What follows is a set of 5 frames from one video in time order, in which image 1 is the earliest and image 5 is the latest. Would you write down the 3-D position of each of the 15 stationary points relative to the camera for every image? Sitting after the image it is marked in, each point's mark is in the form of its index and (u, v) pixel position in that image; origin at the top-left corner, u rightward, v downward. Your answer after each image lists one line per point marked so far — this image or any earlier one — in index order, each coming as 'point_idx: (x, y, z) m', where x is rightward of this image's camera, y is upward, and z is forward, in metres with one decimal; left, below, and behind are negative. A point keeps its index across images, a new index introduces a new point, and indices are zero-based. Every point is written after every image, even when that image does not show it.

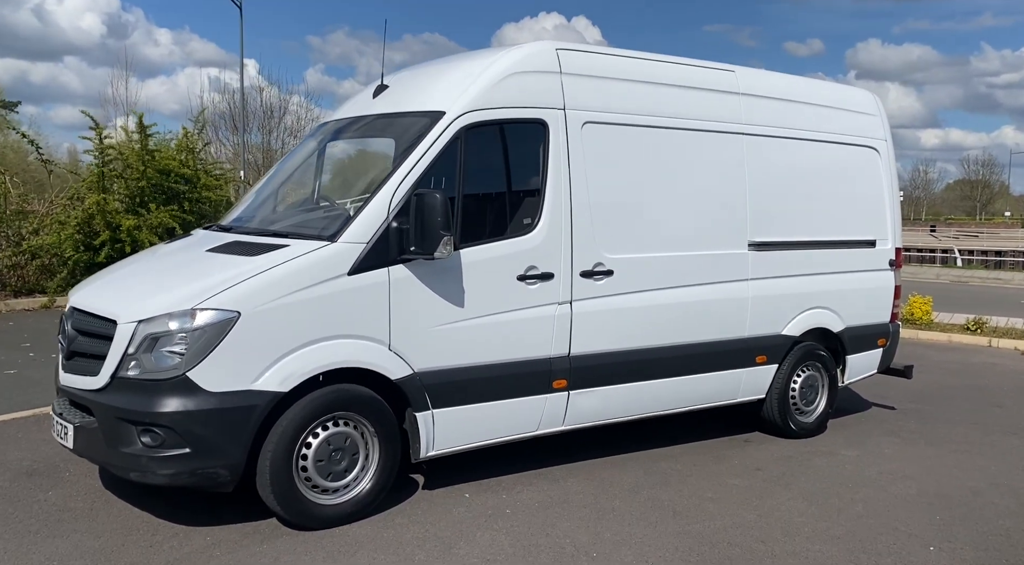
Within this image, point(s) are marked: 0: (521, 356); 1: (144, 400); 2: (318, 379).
0: (+0.1, -0.4, +4.7) m
1: (-1.7, -0.5, +3.7) m
2: (-0.9, -0.5, +4.1) m
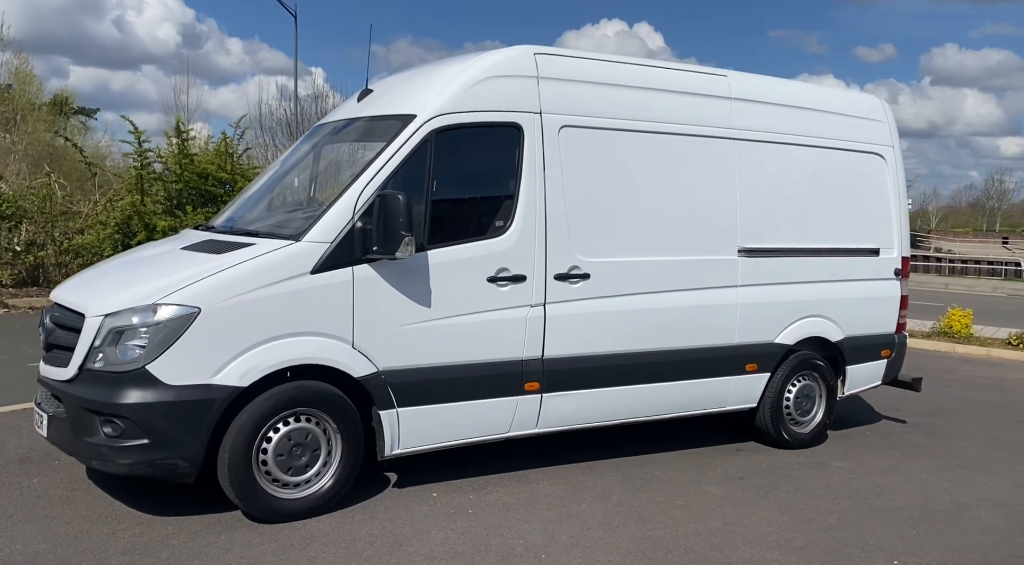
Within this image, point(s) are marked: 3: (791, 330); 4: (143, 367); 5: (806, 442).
0: (-0.1, -0.5, +4.8) m
1: (-1.9, -0.5, +3.8) m
2: (-1.2, -0.5, +4.2) m
3: (+2.1, -0.4, +6.2) m
4: (-1.8, -0.4, +3.8) m
5: (+2.3, -1.3, +6.4) m
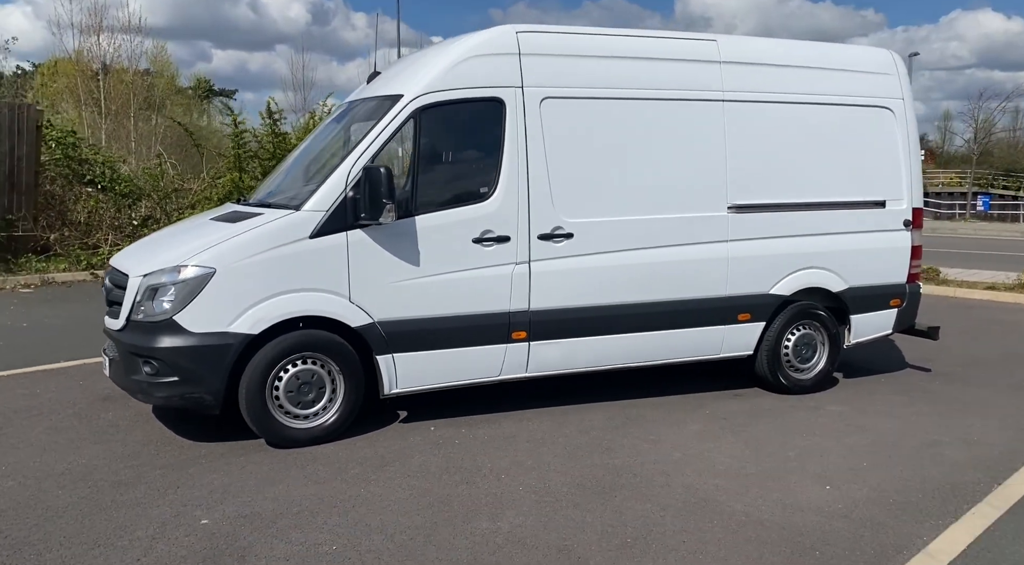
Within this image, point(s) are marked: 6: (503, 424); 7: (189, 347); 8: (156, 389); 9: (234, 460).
0: (-0.2, -0.2, +5.4) m
1: (-2.1, -0.3, +4.7) m
2: (-1.3, -0.3, +4.9) m
3: (+2.2, 0.0, +6.4) m
4: (-2.0, -0.2, +4.6) m
5: (+2.4, -0.9, +6.6) m
6: (-0.1, -1.0, +5.5) m
7: (-1.9, -0.4, +4.6) m
8: (-2.1, -0.6, +4.7) m
9: (-1.6, -1.0, +4.7) m
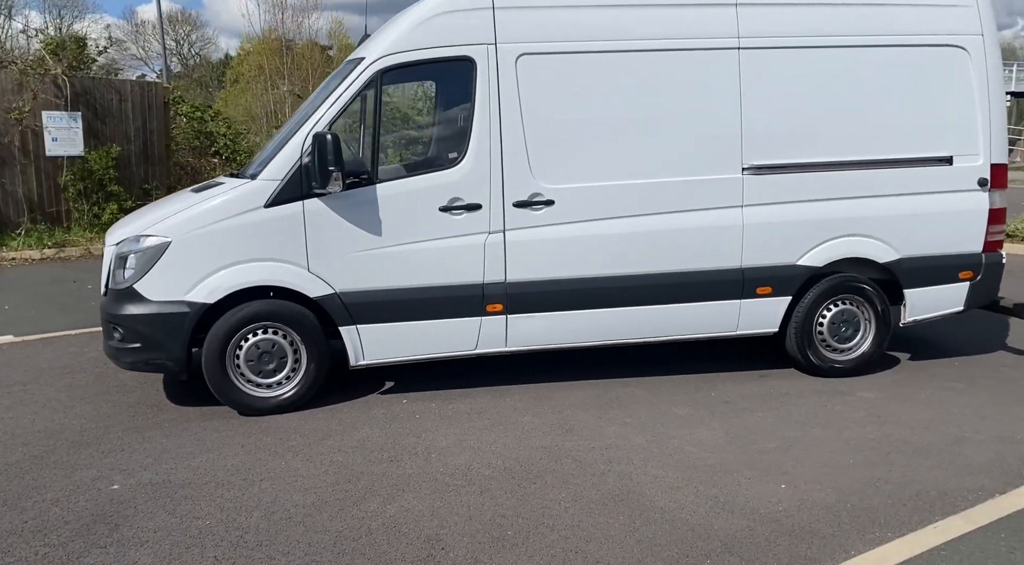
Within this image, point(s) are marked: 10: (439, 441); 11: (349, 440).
0: (-0.4, 0.0, +5.2) m
1: (-2.4, -0.1, +4.9) m
2: (-1.6, -0.1, +5.0) m
3: (+2.2, +0.2, +5.7) m
4: (-2.3, 0.0, +4.8) m
5: (+2.5, -0.6, +5.9) m
6: (-0.2, -0.8, +5.3) m
7: (-2.2, -0.2, +4.8) m
8: (-2.4, -0.4, +4.9) m
9: (-1.9, -0.9, +4.9) m
10: (-0.4, -0.9, +4.5) m
11: (-0.9, -0.9, +4.5) m
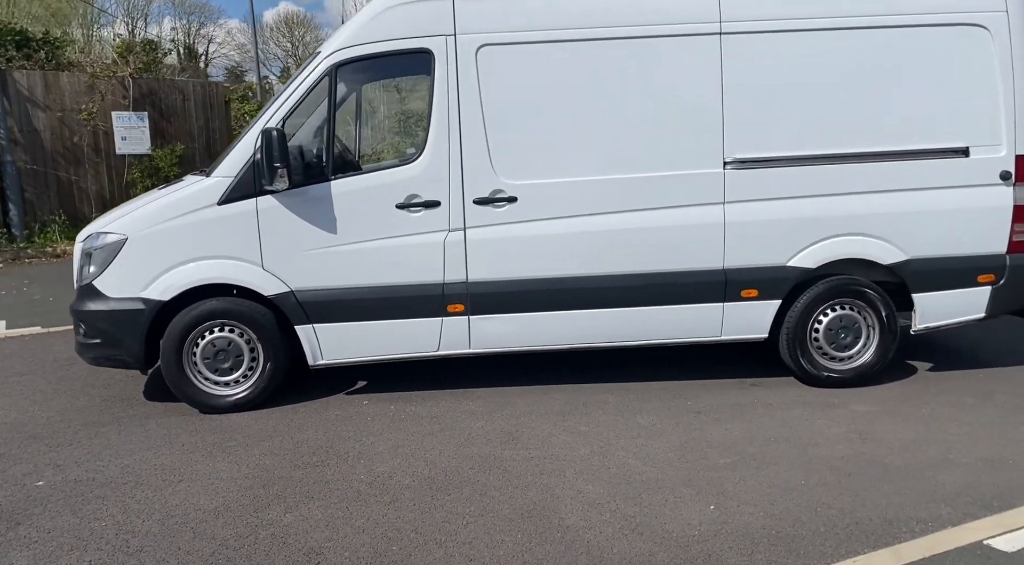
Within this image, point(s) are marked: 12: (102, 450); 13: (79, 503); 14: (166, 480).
0: (-0.7, 0.0, +5.0) m
1: (-2.7, -0.1, +5.0) m
2: (-1.8, -0.1, +5.0) m
3: (+2.0, +0.2, +5.3) m
4: (-2.6, 0.0, +4.9) m
5: (+2.3, -0.7, +5.4) m
6: (-0.5, -0.8, +5.2) m
7: (-2.5, -0.2, +4.9) m
8: (-2.6, -0.4, +5.0) m
9: (-2.2, -0.9, +4.9) m
10: (-0.7, -0.9, +4.4) m
11: (-1.2, -0.9, +4.5) m
12: (-2.2, -0.9, +4.4) m
13: (-2.0, -1.0, +3.7) m
14: (-1.7, -1.0, +4.0) m
